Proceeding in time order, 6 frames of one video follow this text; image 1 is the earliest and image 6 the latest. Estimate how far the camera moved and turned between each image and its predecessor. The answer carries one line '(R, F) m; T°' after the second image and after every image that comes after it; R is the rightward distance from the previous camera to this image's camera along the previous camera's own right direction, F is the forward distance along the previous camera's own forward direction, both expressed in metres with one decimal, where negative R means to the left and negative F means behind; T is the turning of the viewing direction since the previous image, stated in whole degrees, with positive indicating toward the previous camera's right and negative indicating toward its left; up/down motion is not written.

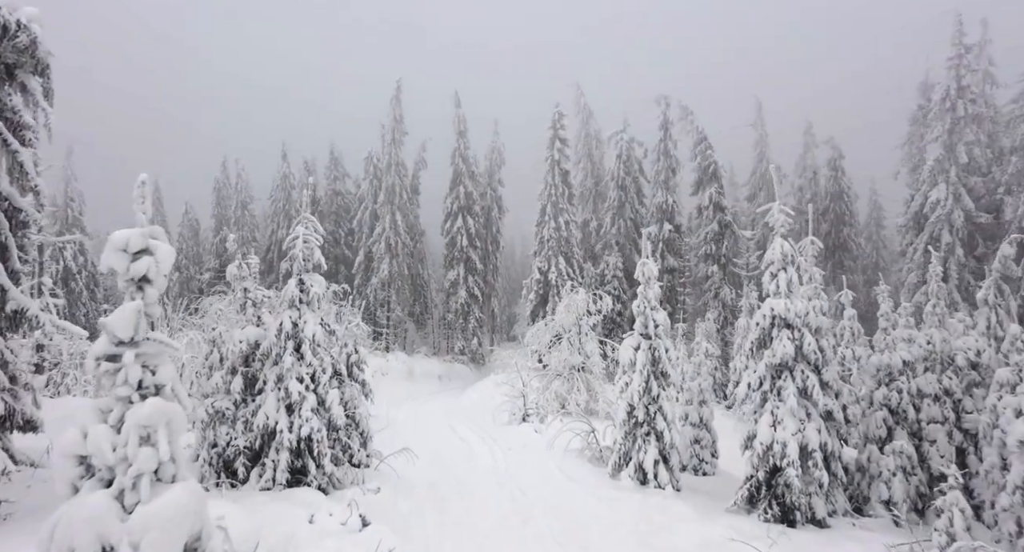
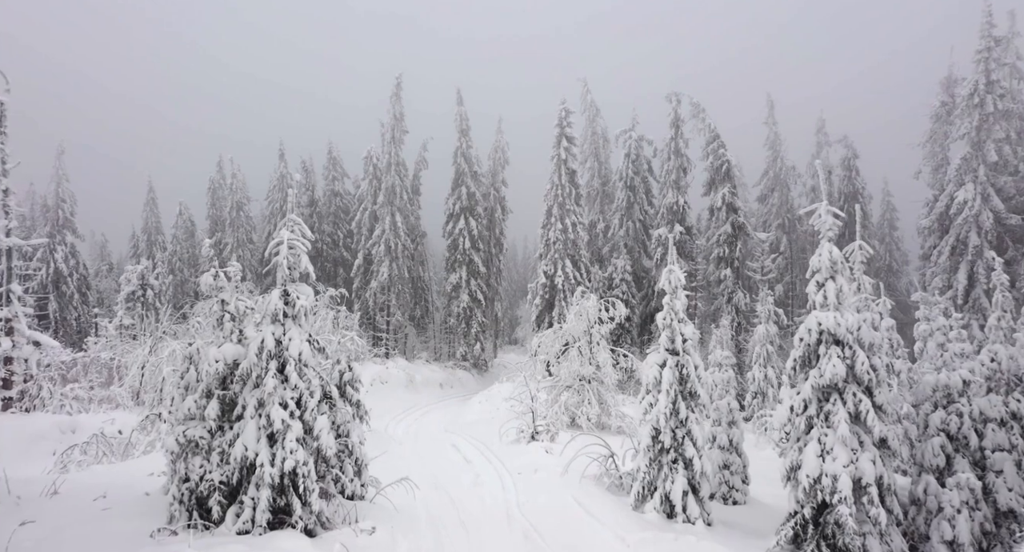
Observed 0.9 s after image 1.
(-0.2, +1.4) m; 0°
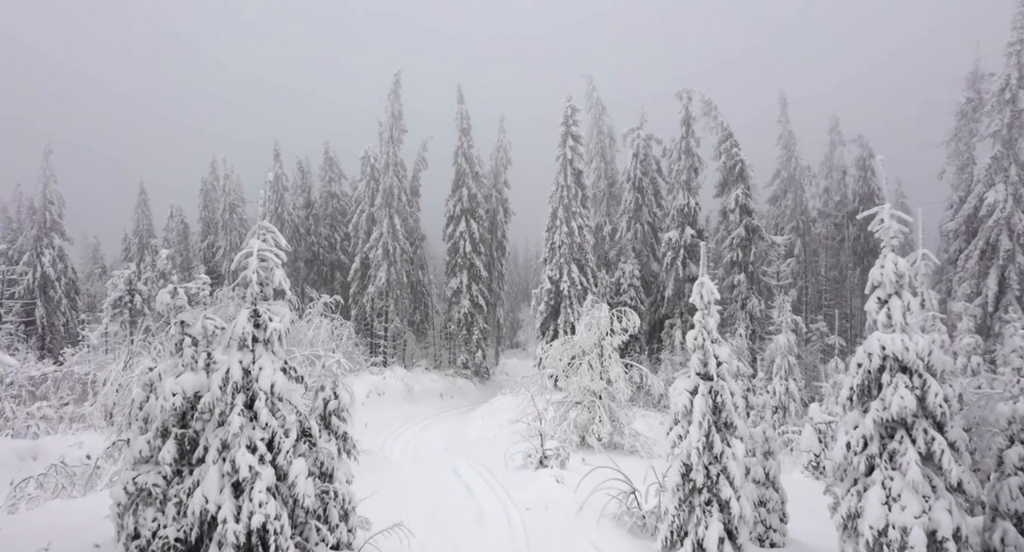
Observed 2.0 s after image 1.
(-0.1, +1.5) m; 0°
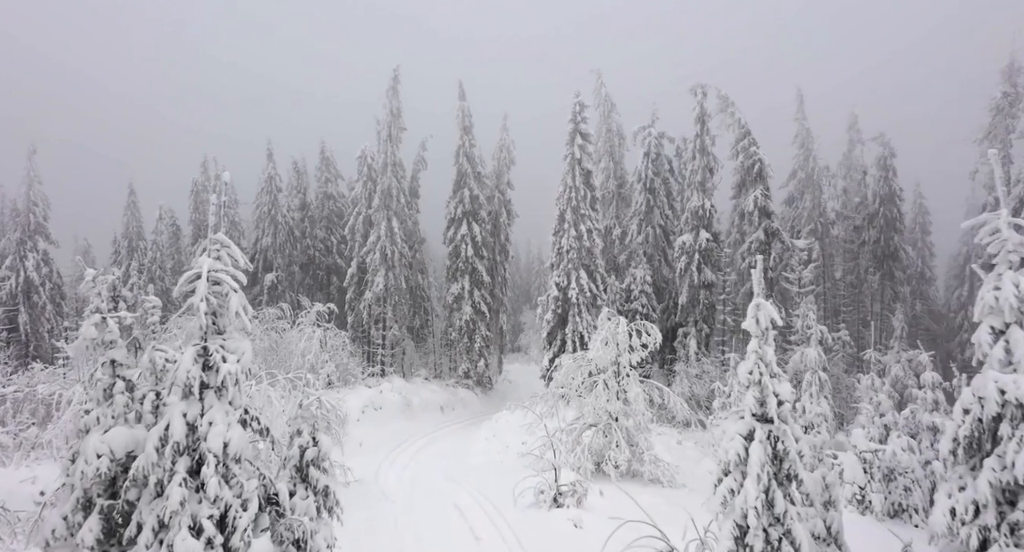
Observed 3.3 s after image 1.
(-0.2, +1.8) m; 0°
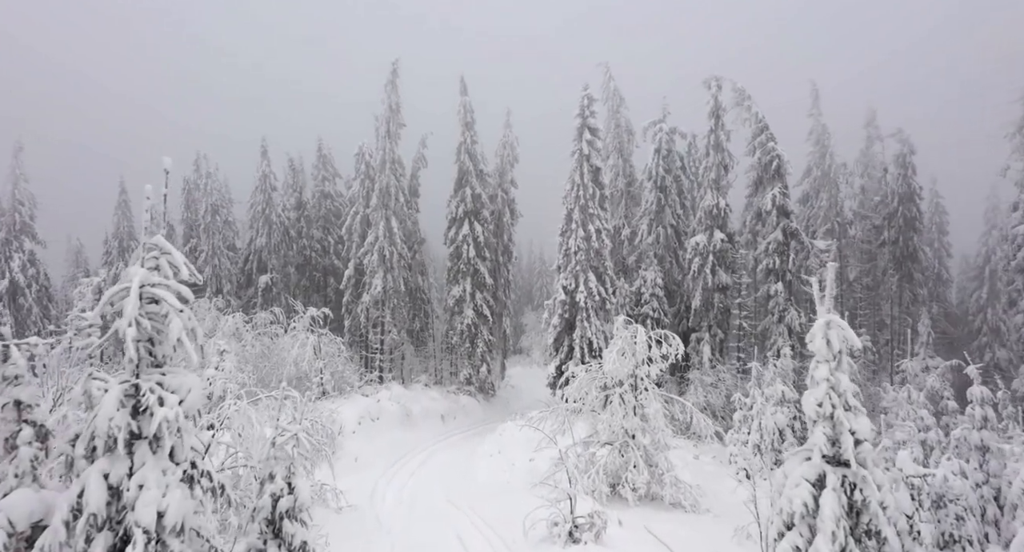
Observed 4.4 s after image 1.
(-0.2, +1.5) m; 0°
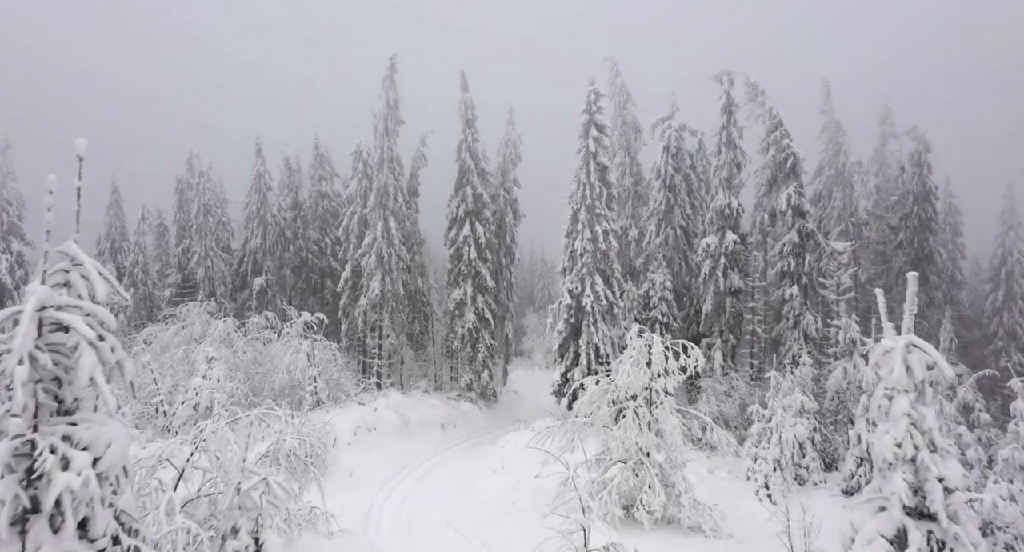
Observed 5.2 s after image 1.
(-0.1, +1.2) m; 0°
